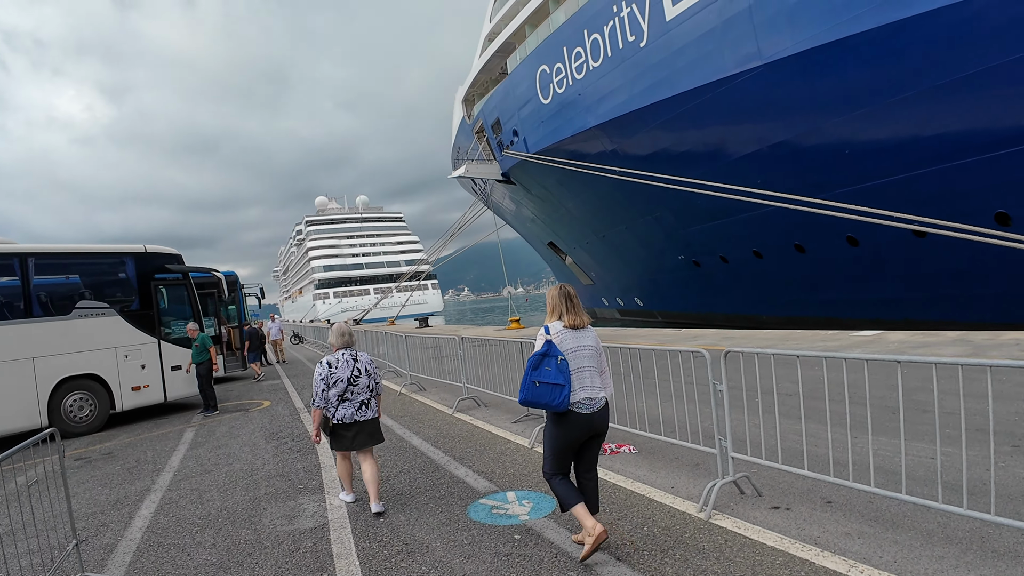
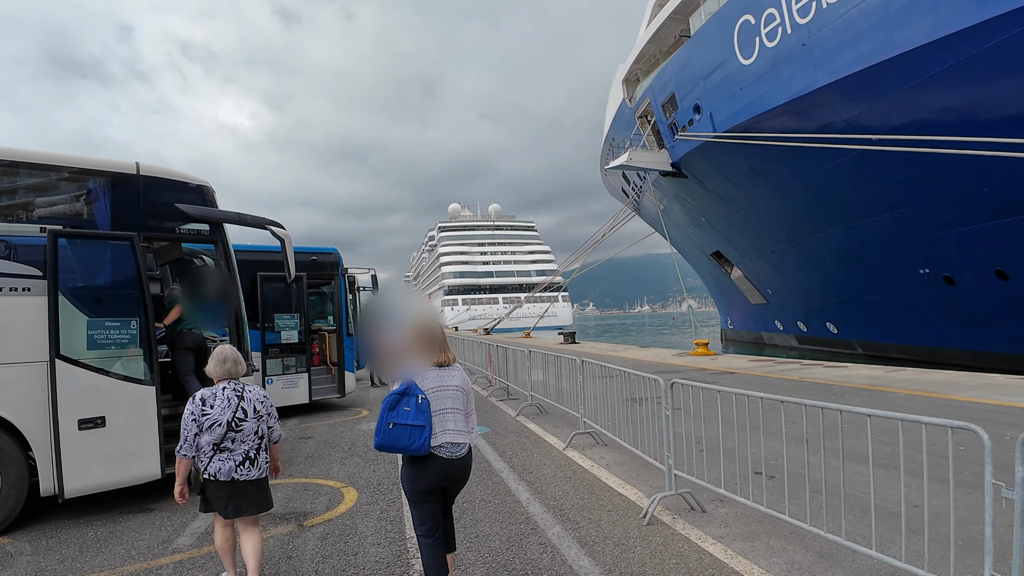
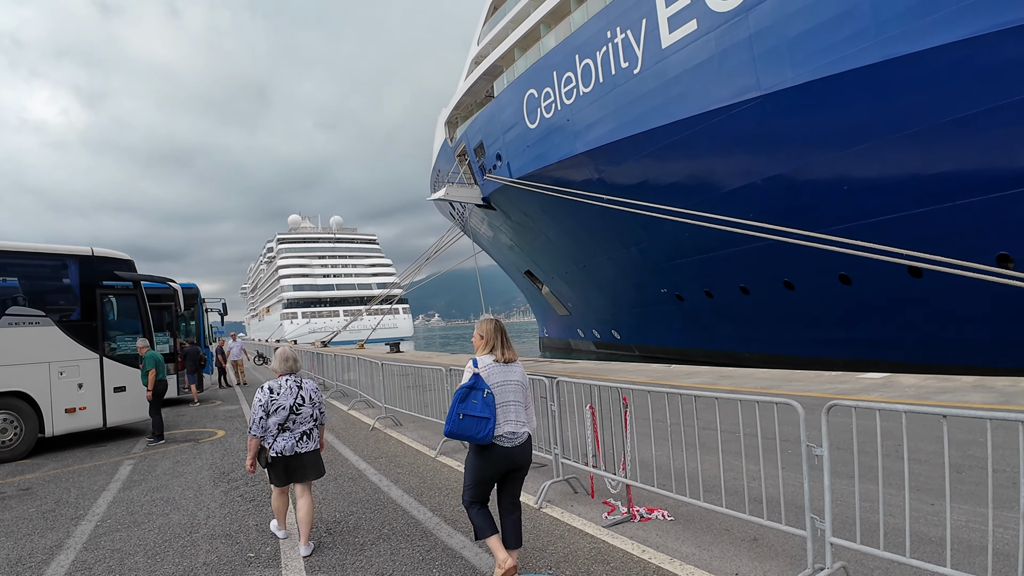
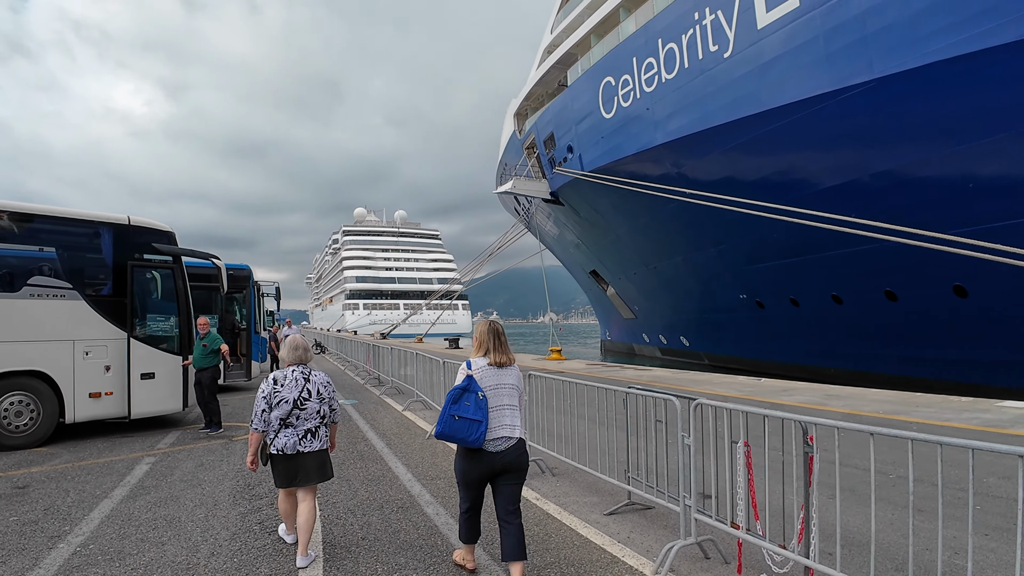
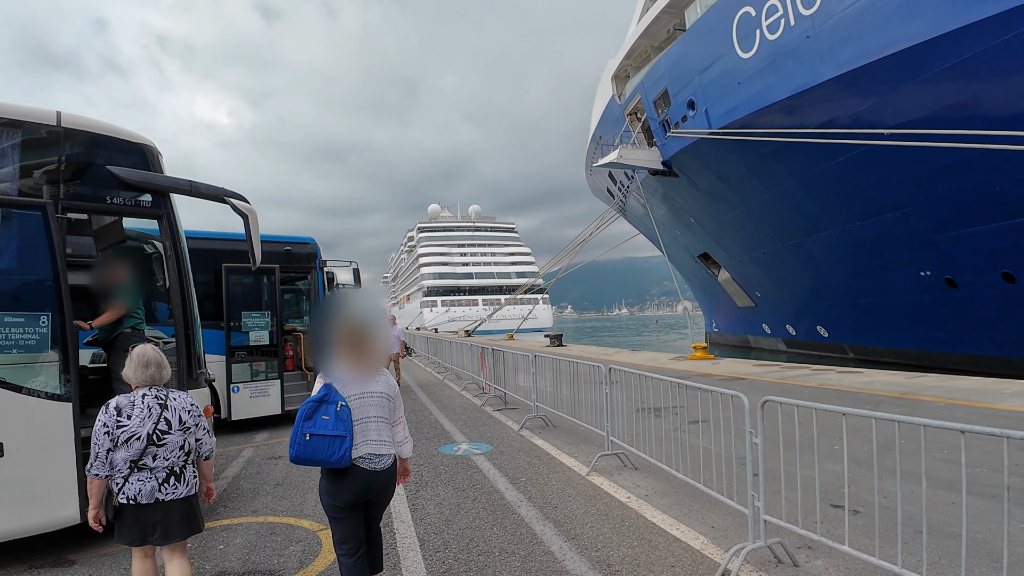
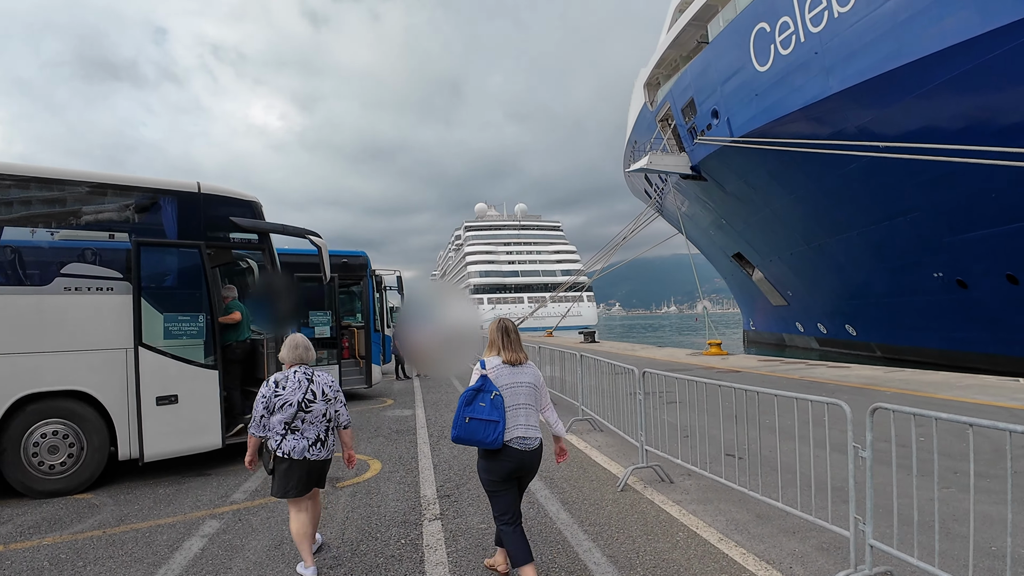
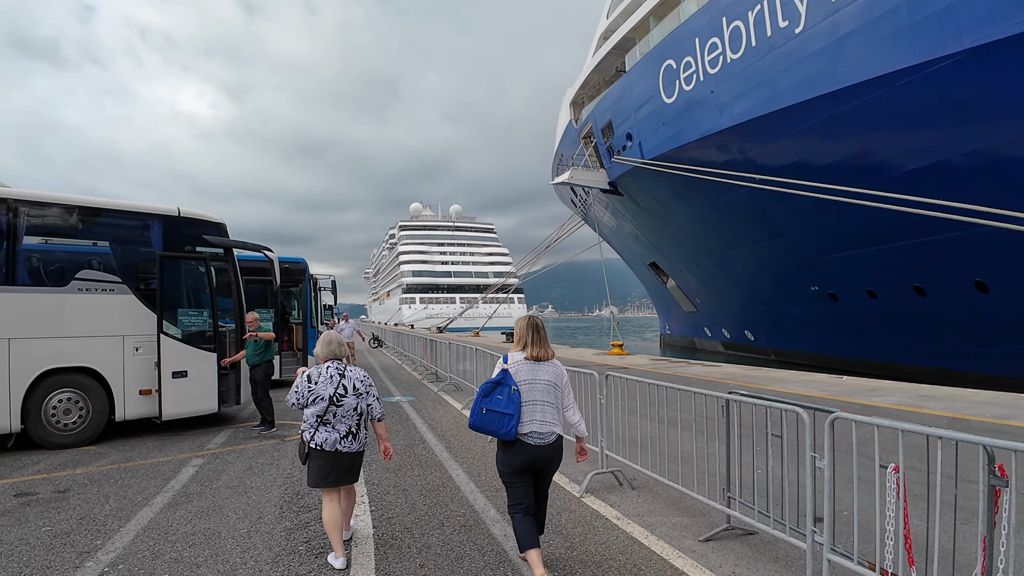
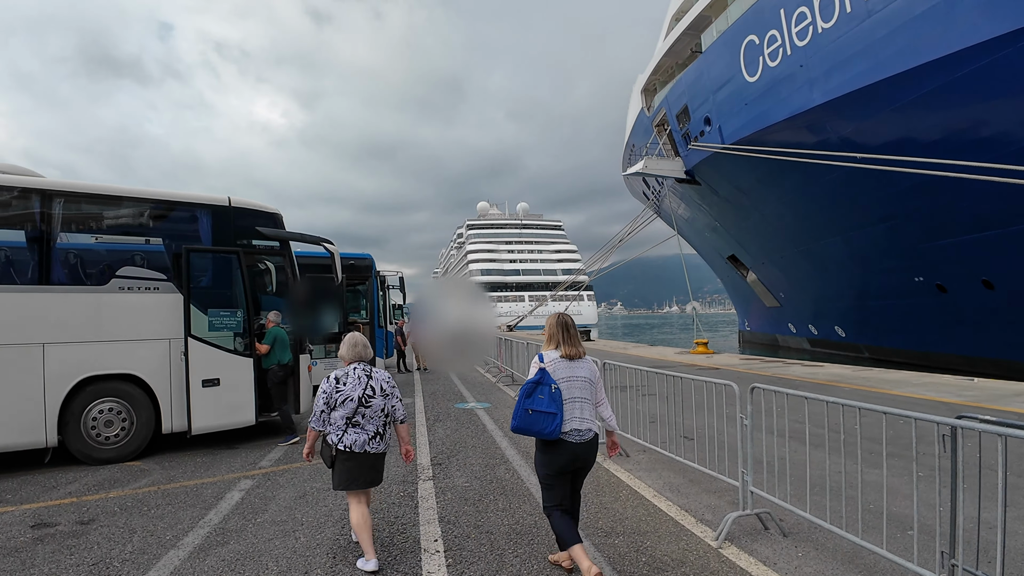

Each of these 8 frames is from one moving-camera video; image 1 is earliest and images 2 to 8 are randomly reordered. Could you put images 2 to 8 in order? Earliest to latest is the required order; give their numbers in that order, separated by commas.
3, 4, 7, 8, 6, 2, 5
